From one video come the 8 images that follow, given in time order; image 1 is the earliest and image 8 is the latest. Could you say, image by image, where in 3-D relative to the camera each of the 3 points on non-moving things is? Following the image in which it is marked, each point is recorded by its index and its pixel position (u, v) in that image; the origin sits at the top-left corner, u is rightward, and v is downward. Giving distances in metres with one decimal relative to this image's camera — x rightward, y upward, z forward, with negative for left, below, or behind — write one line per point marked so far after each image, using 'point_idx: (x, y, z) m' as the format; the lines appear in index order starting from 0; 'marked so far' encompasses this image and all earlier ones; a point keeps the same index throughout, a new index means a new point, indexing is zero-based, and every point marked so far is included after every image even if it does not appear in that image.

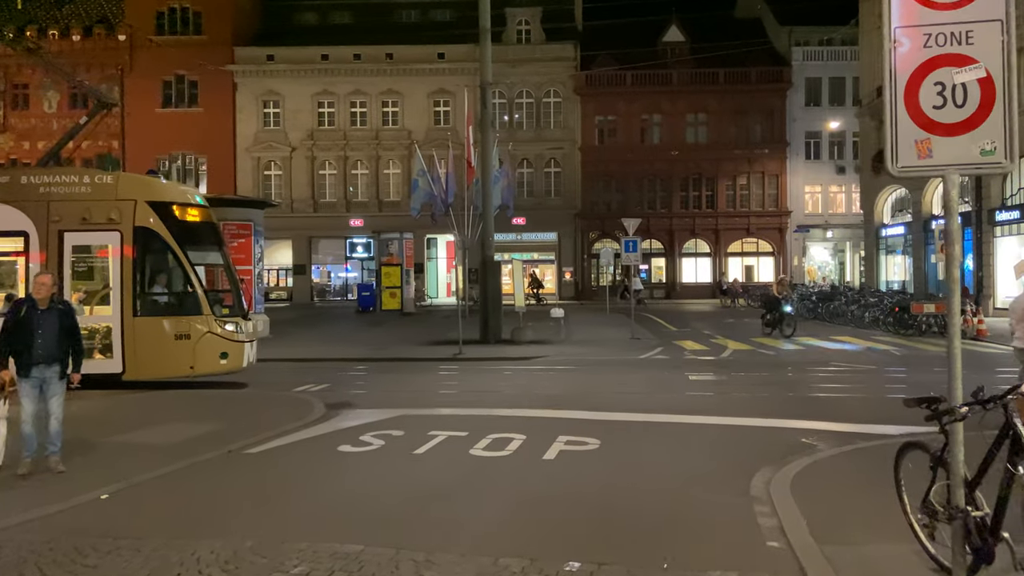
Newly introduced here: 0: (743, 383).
0: (+4.2, -1.8, +14.5) m
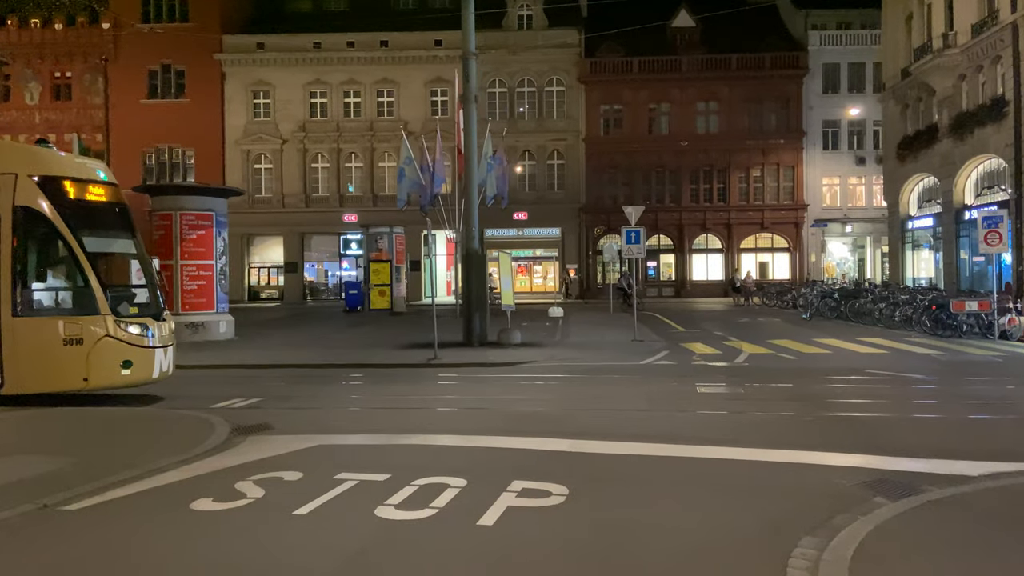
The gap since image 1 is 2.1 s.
0: (+3.8, -1.7, +12.0) m
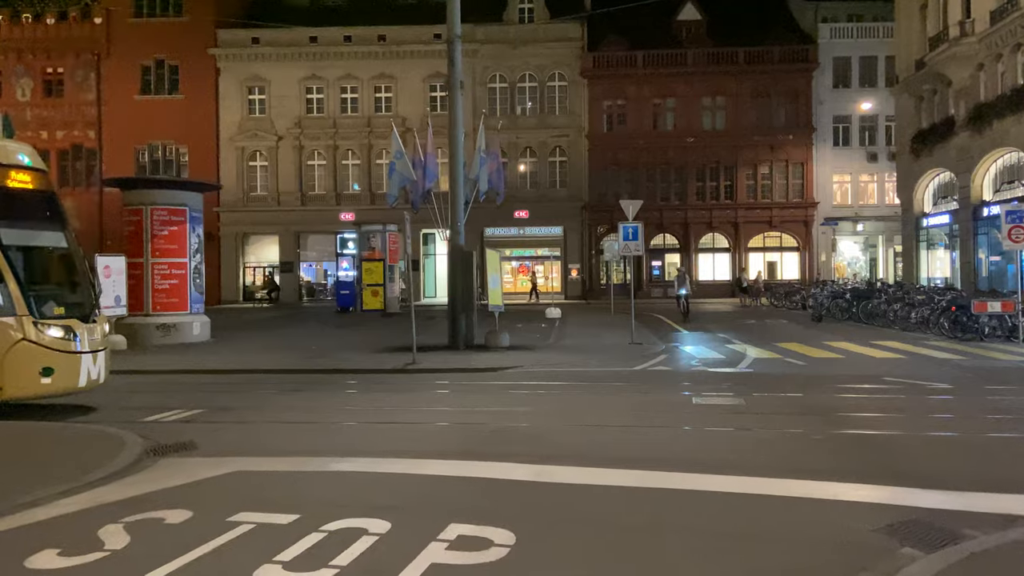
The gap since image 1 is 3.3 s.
0: (+3.4, -1.7, +10.7) m
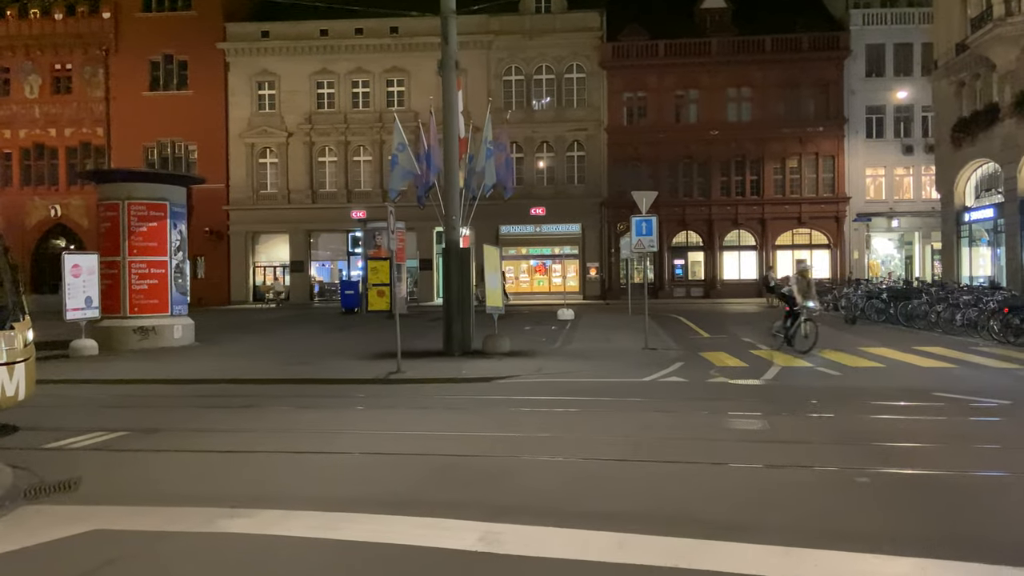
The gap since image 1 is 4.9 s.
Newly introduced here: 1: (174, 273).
0: (+3.2, -1.7, +8.9) m
1: (-8.4, +0.4, +19.7) m
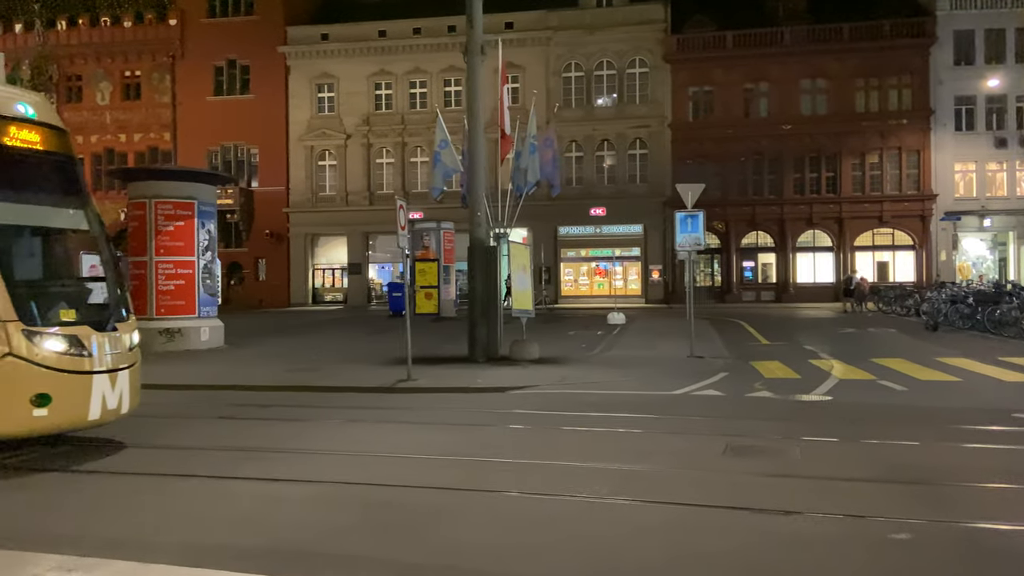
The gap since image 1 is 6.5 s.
0: (+3.0, -1.7, +7.3) m
1: (-7.5, +0.4, +19.2) m
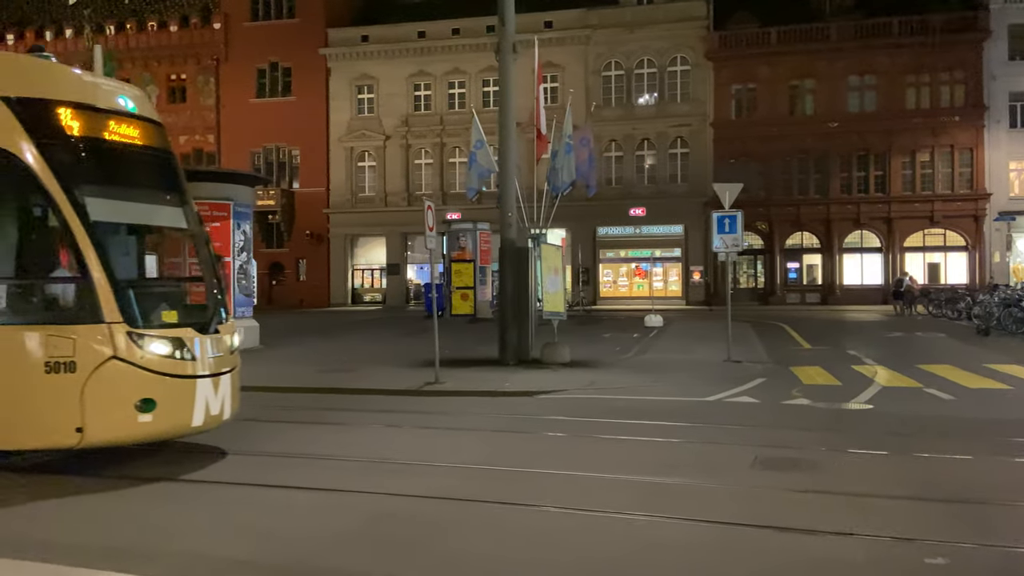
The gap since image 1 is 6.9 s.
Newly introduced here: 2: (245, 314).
0: (+3.1, -1.8, +6.9) m
1: (-6.7, +0.4, +19.3) m
2: (-6.7, -0.7, +19.8) m
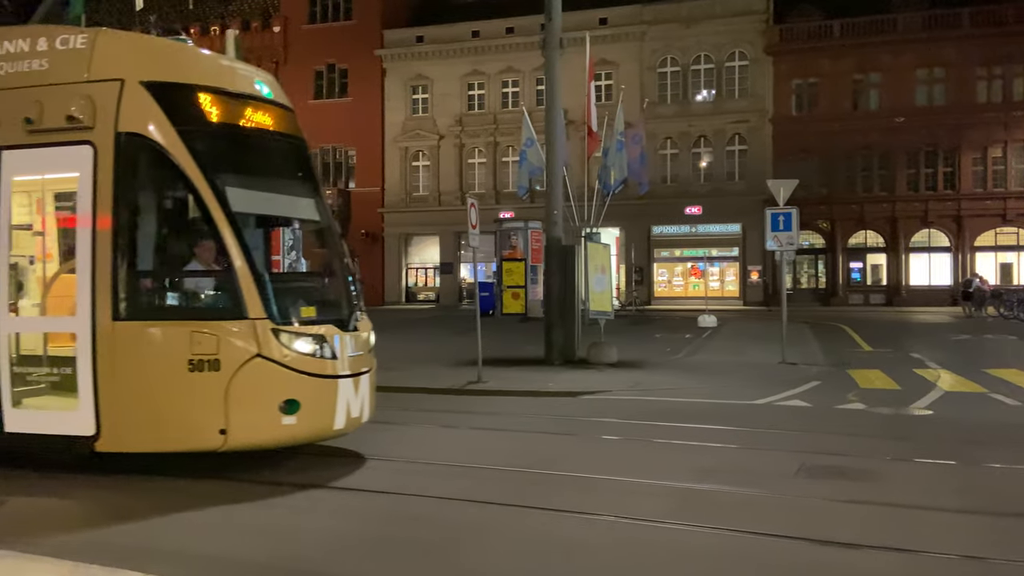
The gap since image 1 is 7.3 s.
0: (+3.4, -1.8, +6.5) m
1: (-5.5, +0.4, +19.6) m
2: (-5.5, -0.6, +20.1) m
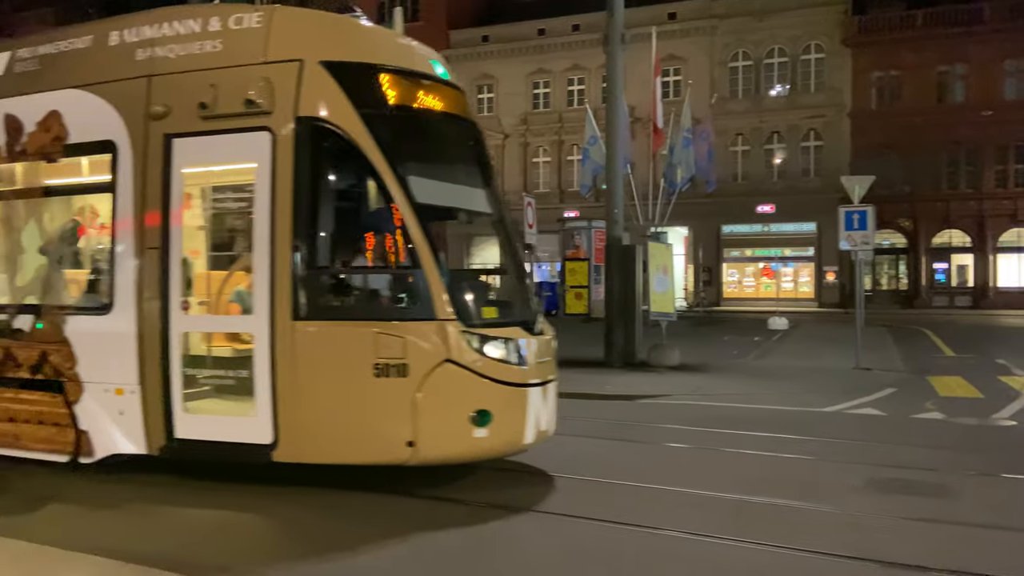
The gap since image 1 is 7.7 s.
0: (+3.7, -1.8, +5.9) m
1: (-4.0, +0.4, +19.7) m
2: (-3.9, -0.6, +20.2) m
